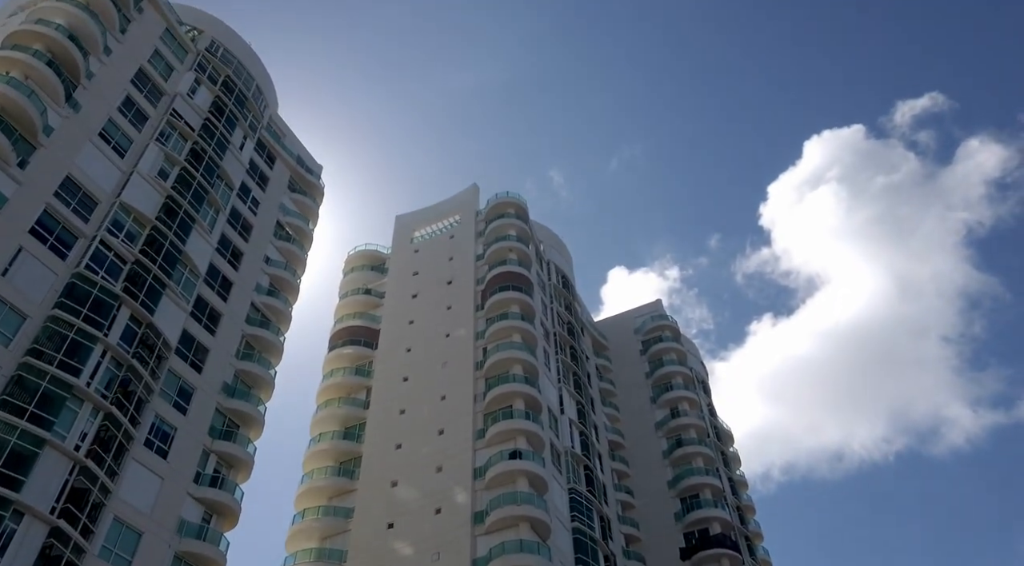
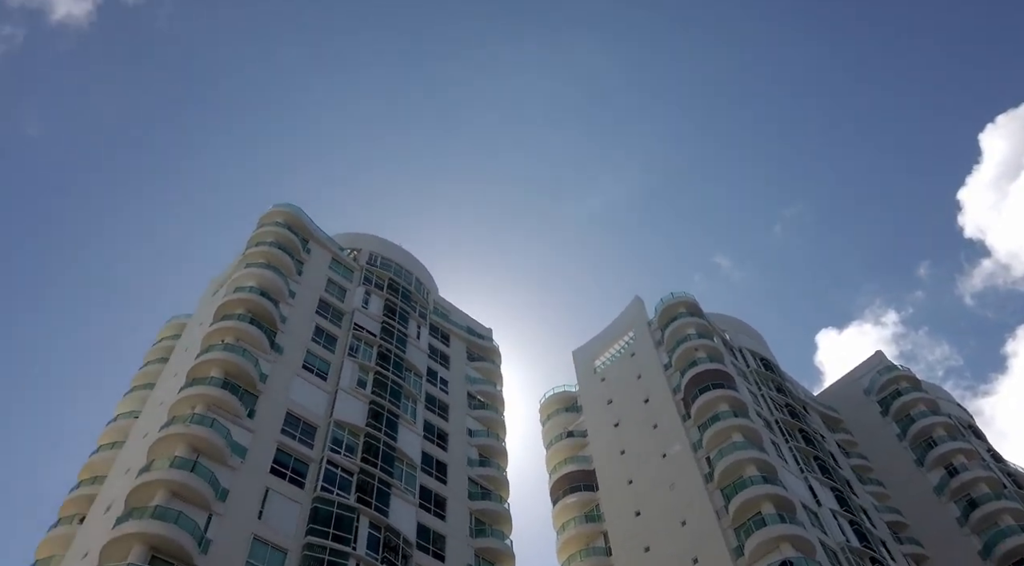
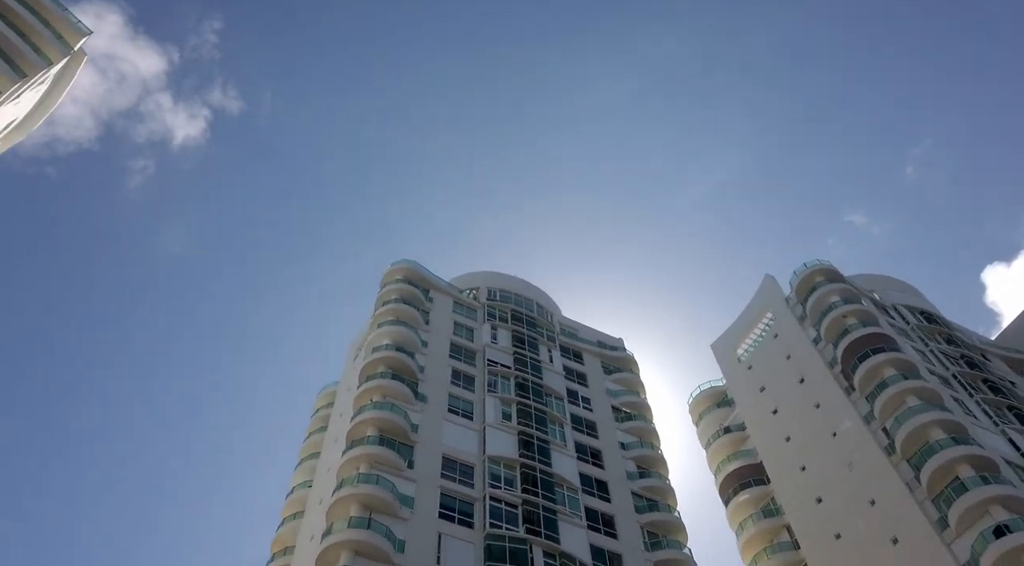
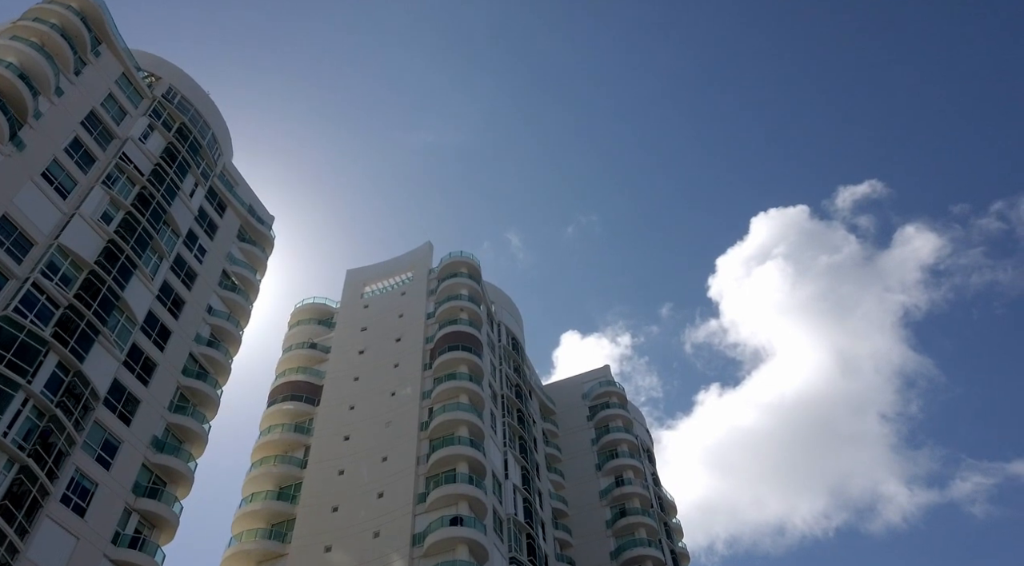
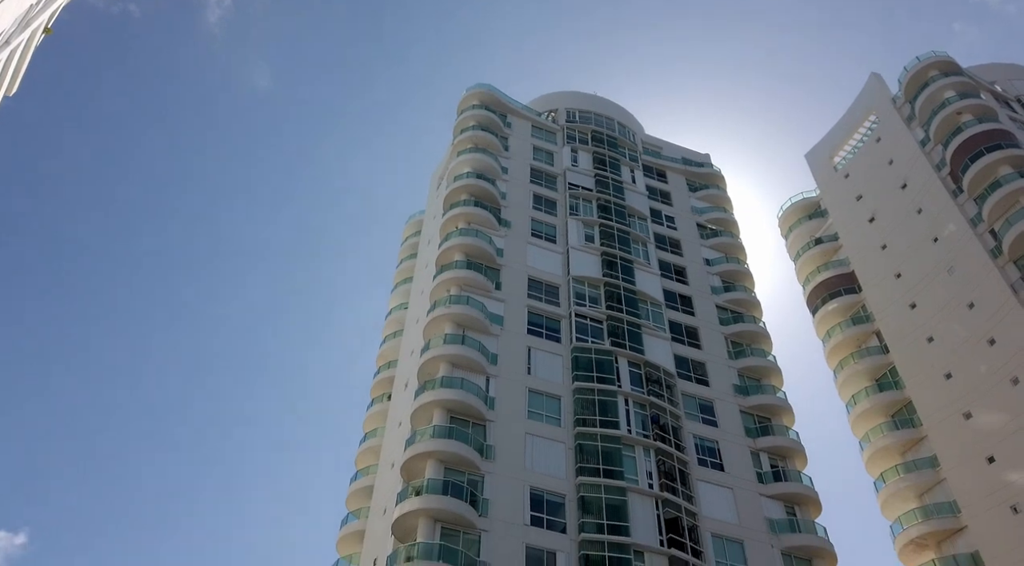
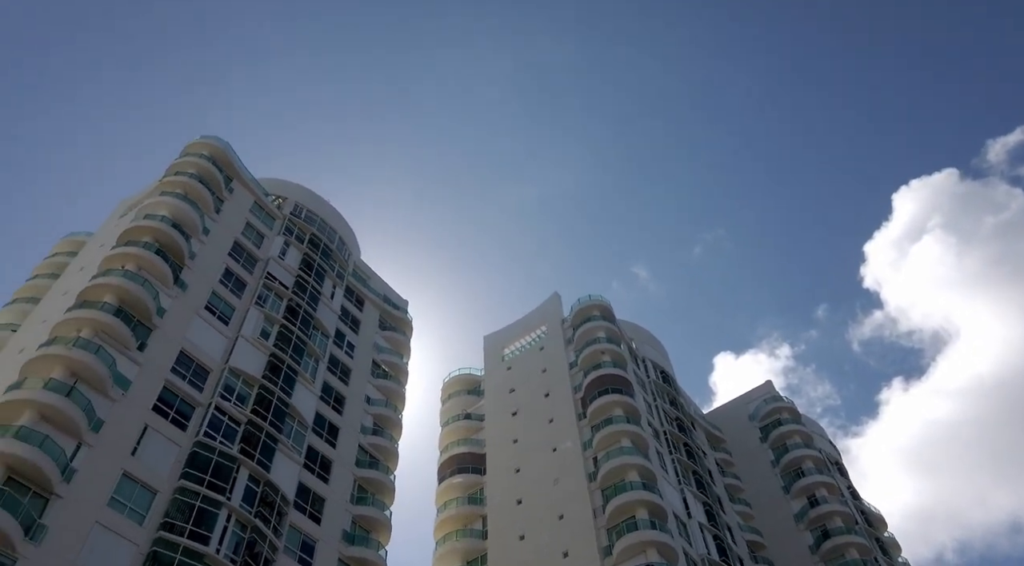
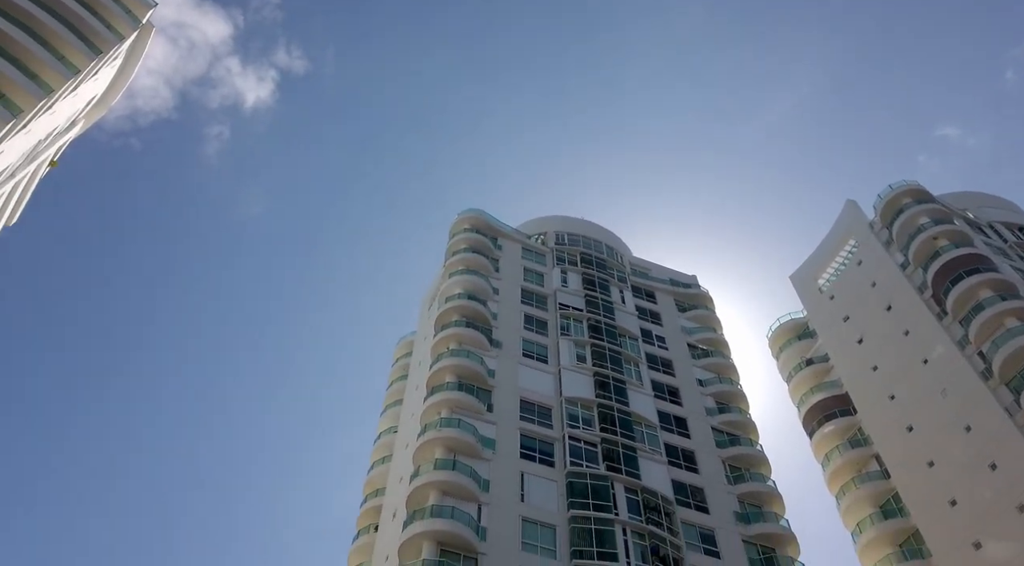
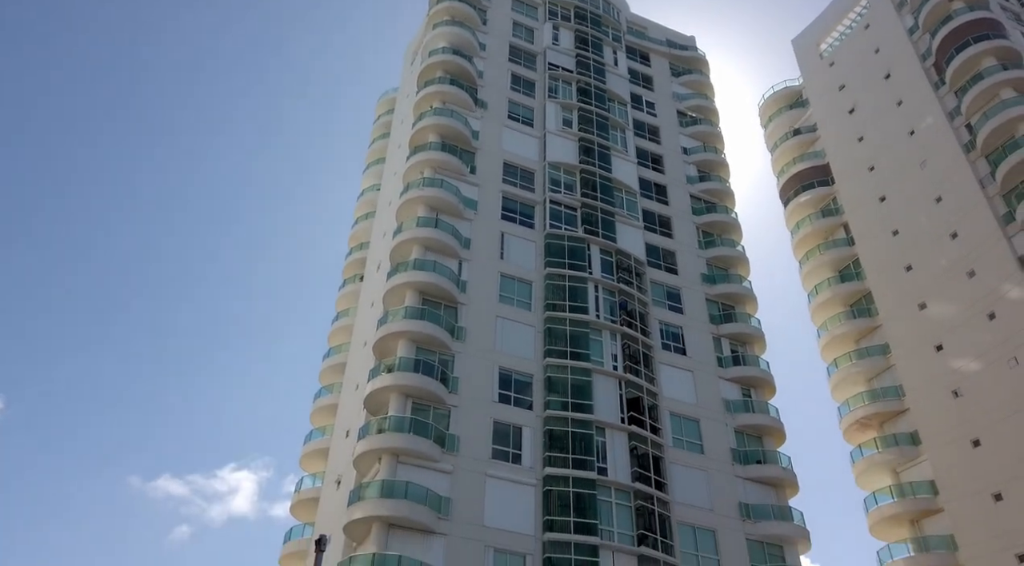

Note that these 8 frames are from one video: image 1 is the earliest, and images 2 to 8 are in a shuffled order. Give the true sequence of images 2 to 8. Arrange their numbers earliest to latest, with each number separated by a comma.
4, 6, 2, 3, 7, 5, 8
